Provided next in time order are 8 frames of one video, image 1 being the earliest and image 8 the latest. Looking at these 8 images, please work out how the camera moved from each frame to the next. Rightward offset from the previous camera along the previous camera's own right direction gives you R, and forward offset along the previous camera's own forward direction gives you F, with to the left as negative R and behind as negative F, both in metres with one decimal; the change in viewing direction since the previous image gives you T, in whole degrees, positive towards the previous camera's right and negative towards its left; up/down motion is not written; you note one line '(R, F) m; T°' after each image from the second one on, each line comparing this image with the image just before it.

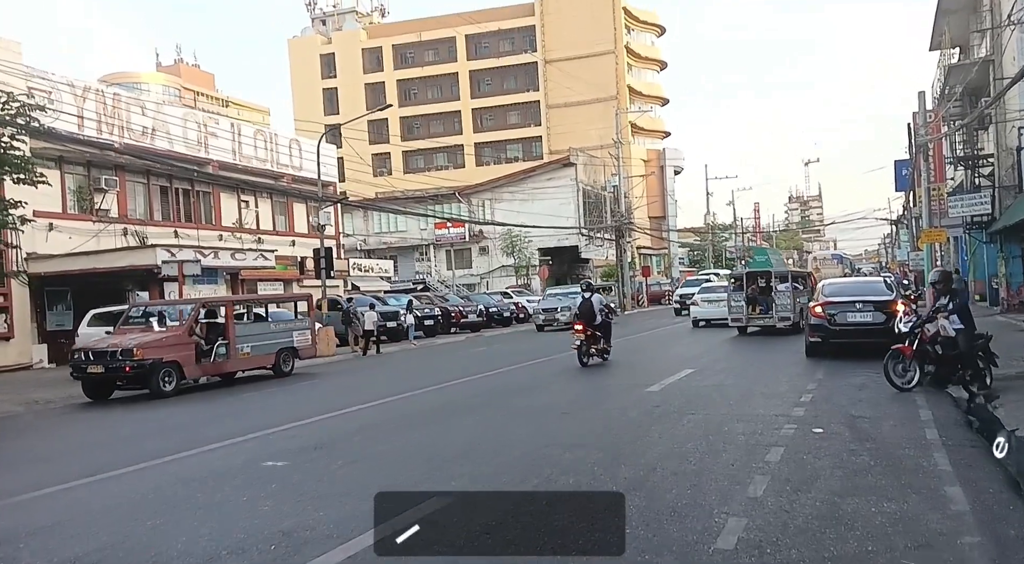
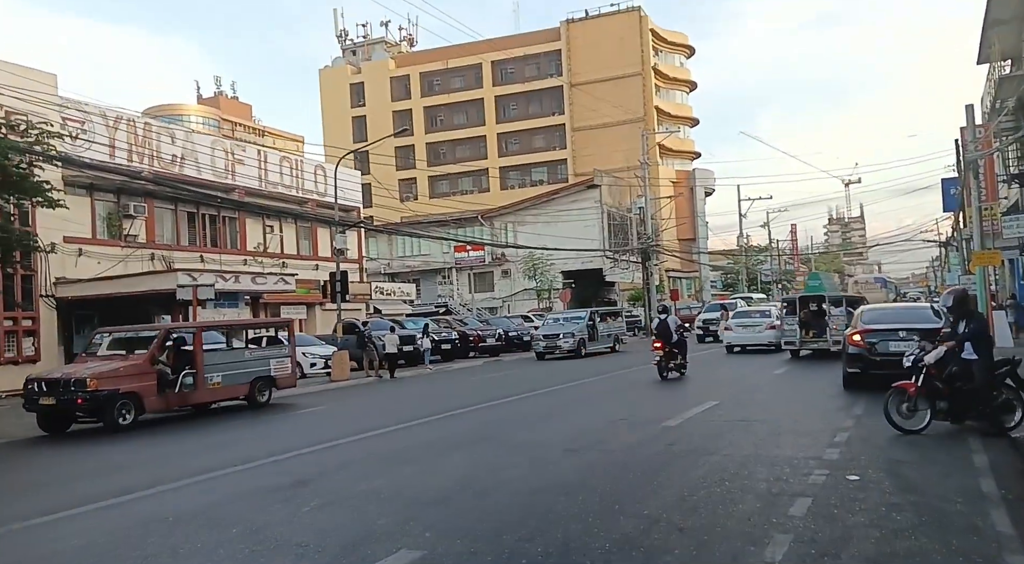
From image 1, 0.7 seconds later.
(+0.4, +0.9) m; -2°
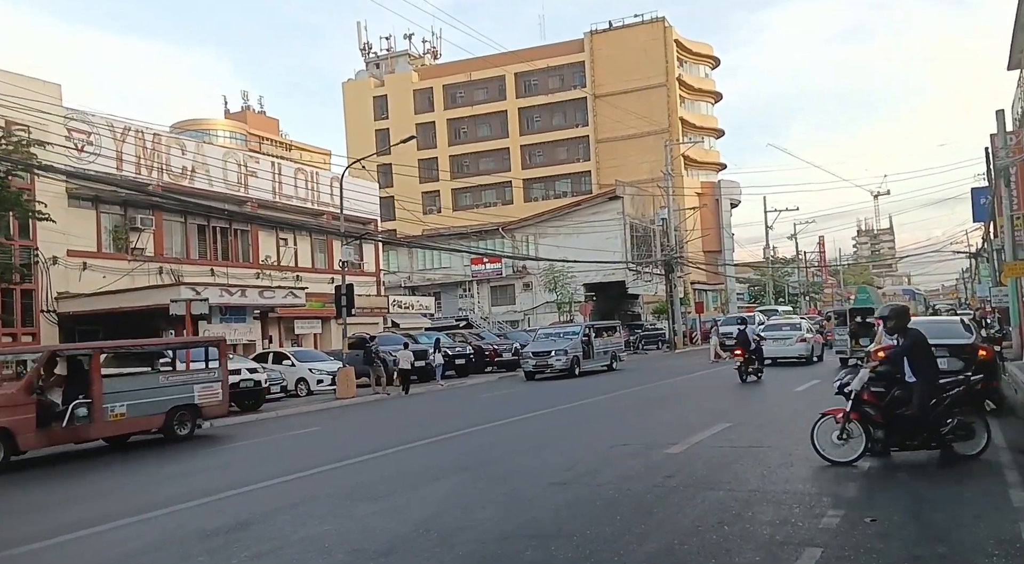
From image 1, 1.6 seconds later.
(+0.5, +0.9) m; -2°
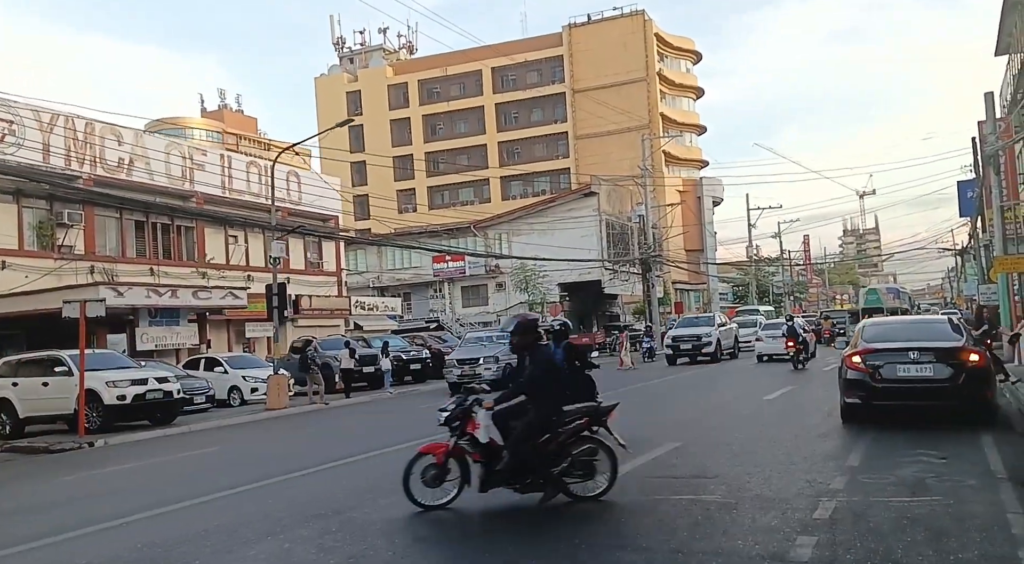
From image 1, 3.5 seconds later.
(+1.0, +2.1) m; +1°
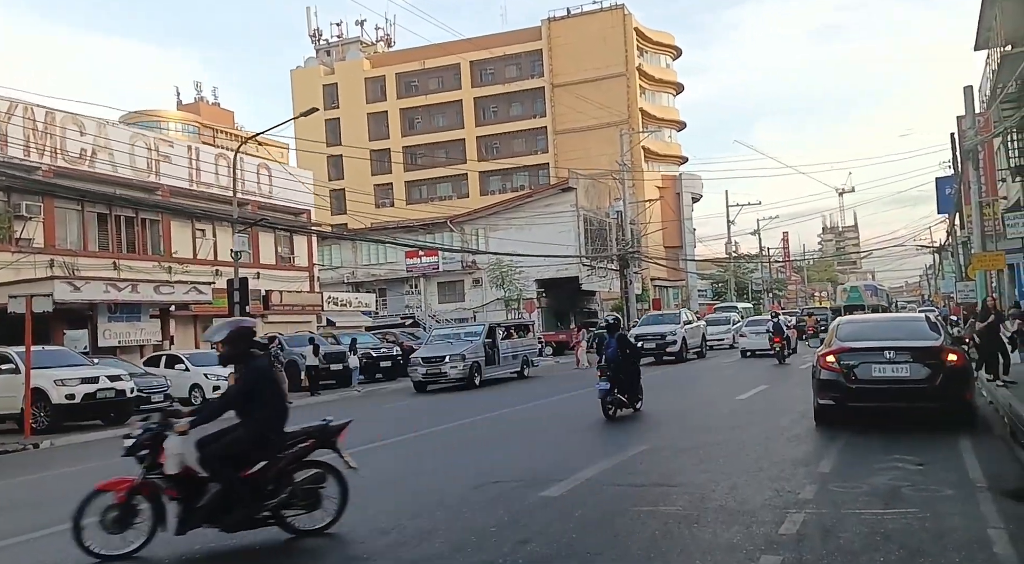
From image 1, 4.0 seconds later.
(+0.3, +0.6) m; +1°
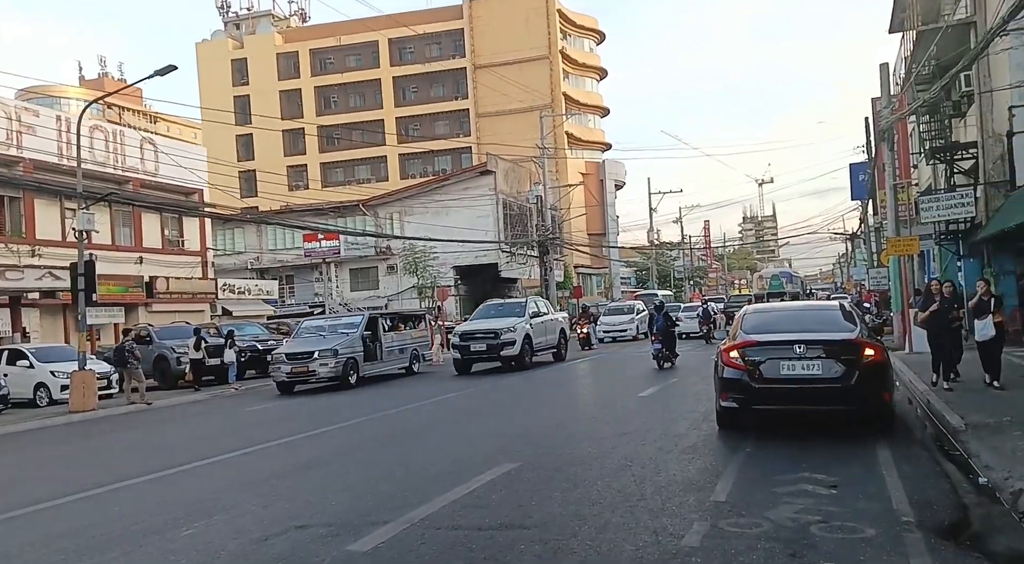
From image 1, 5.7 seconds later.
(+0.9, +2.0) m; +4°
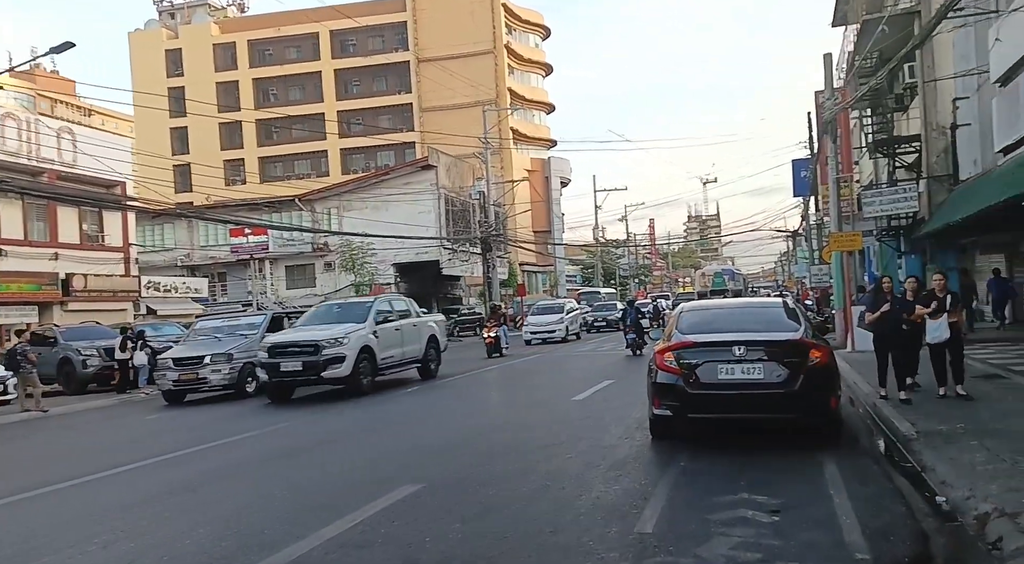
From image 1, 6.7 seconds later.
(+0.4, +1.1) m; +3°
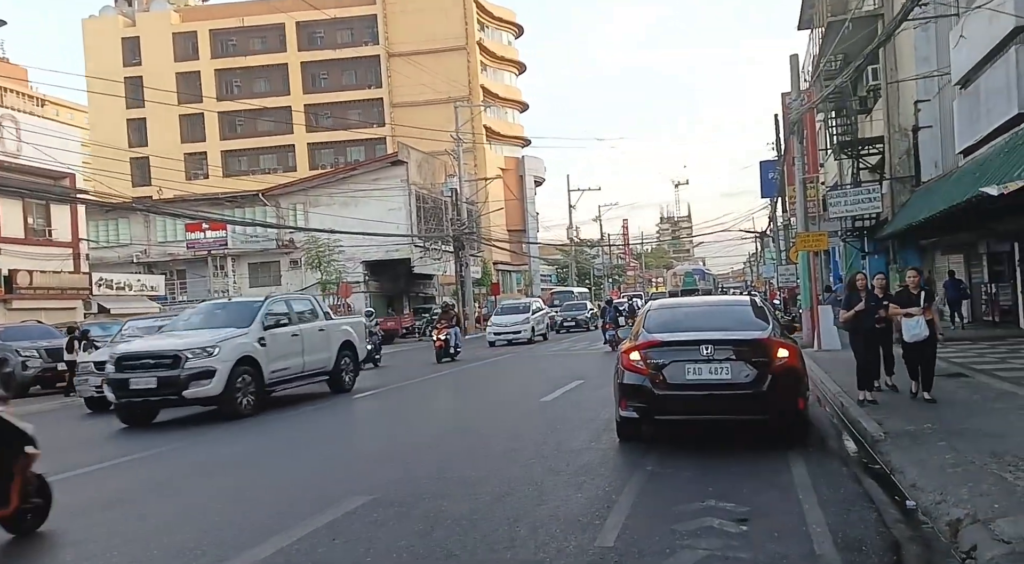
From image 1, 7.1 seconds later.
(+0.1, +0.3) m; +2°
